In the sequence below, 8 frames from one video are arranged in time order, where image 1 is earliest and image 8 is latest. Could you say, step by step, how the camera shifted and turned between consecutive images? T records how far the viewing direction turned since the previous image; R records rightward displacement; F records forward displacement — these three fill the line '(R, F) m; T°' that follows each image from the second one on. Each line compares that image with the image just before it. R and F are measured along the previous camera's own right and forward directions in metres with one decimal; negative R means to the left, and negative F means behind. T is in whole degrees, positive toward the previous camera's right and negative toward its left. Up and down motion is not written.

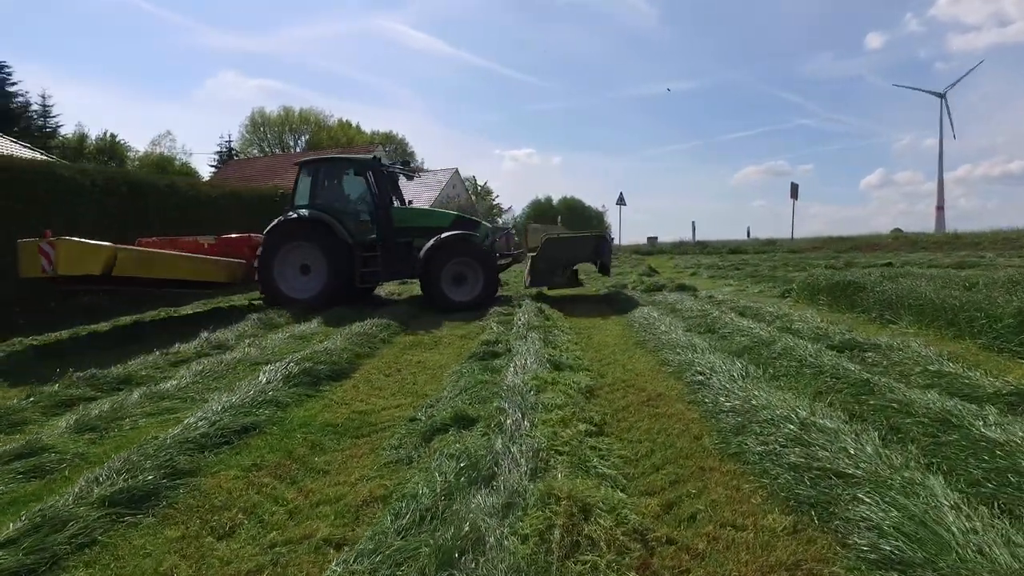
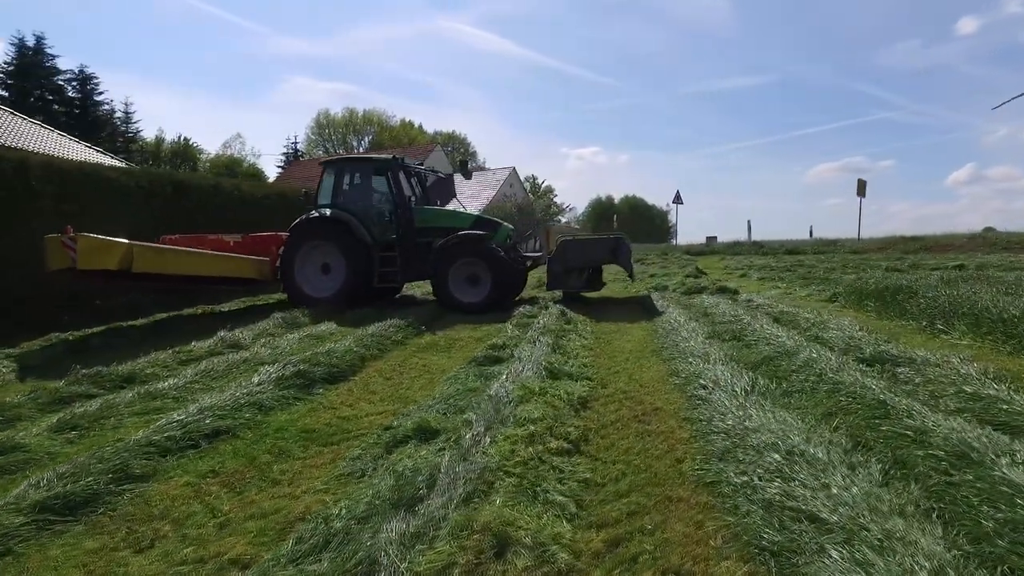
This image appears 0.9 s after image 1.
(+0.5, +0.3) m; -6°
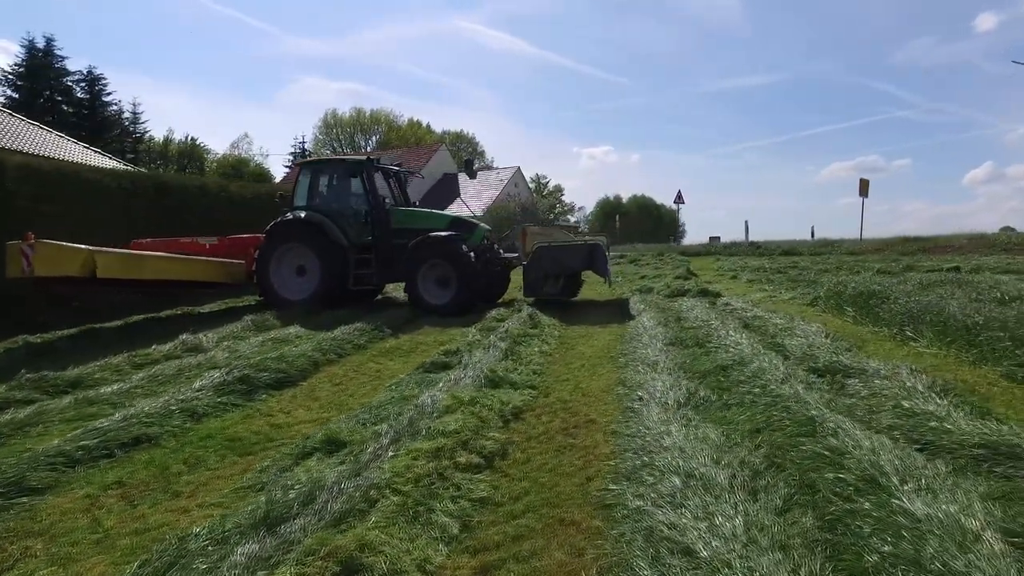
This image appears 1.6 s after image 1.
(+0.6, +0.1) m; -1°
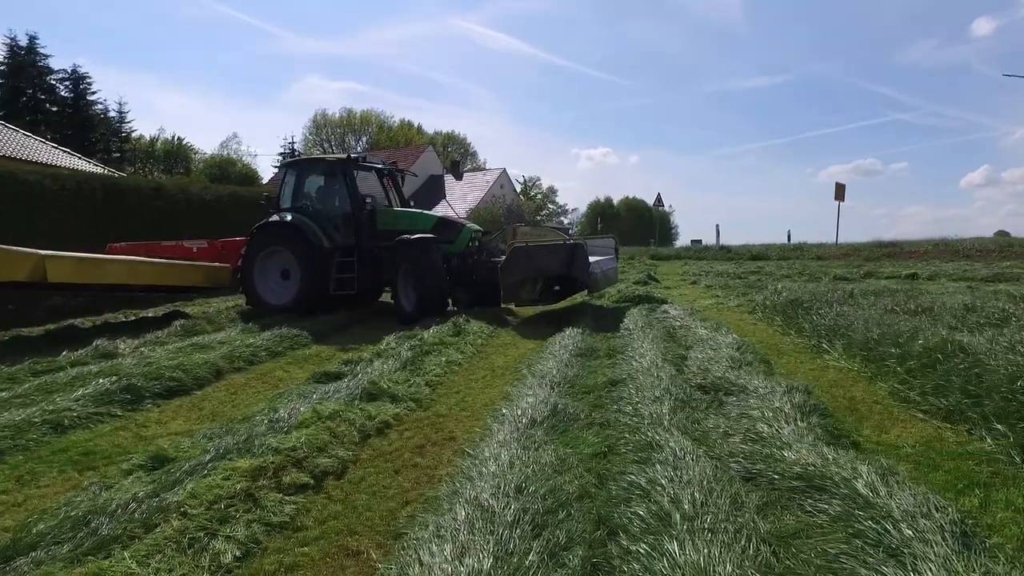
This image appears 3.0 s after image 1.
(+0.9, +0.1) m; 0°
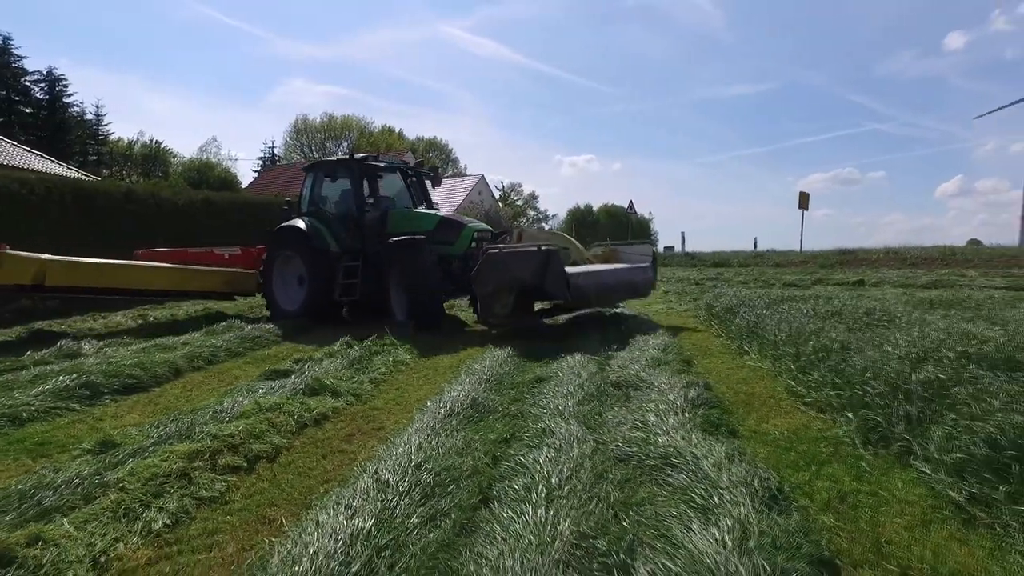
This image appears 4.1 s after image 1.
(+0.4, -0.4) m; +1°
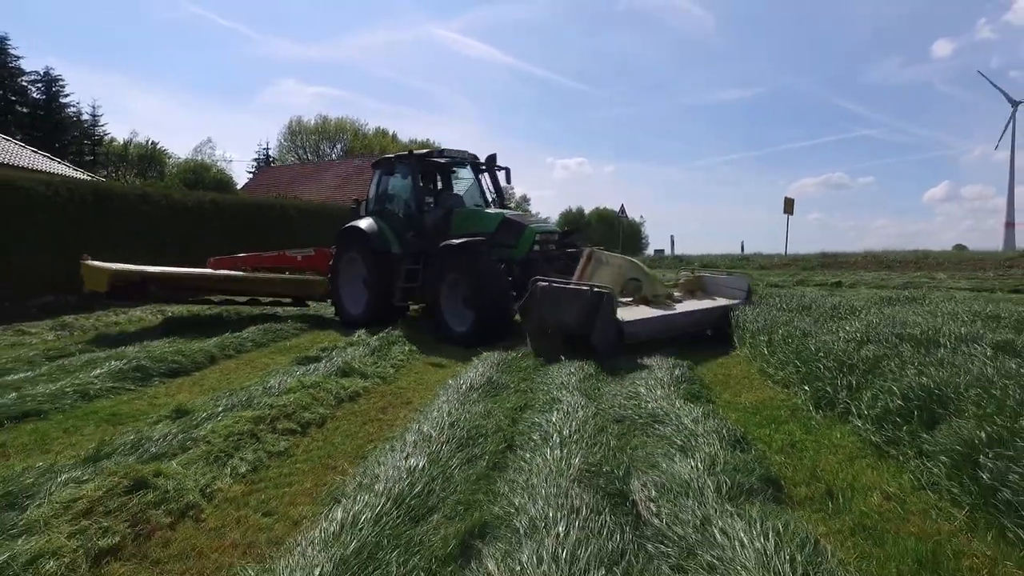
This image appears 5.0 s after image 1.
(-0.2, -0.7) m; +1°
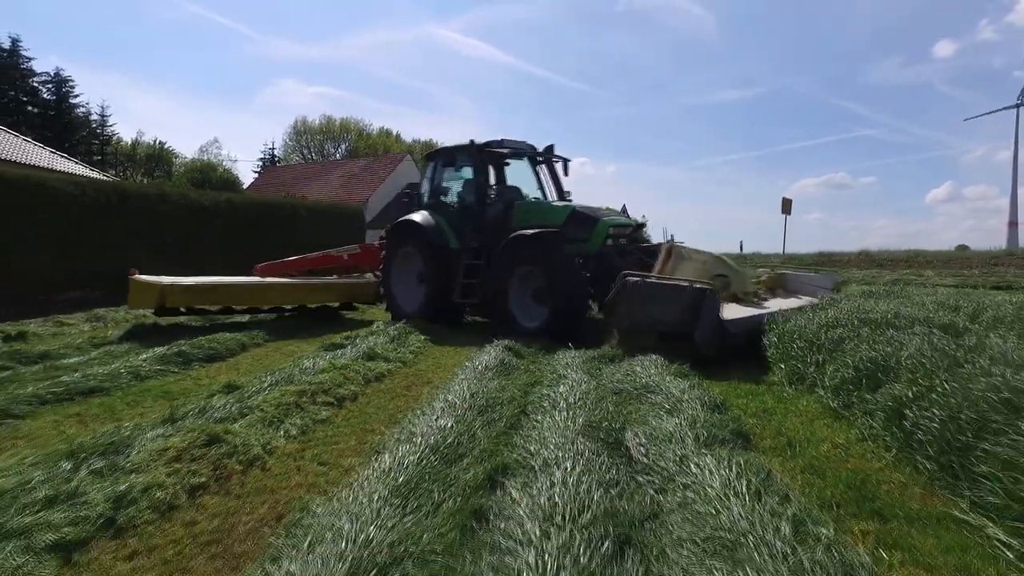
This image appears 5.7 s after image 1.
(-0.1, -0.6) m; 0°
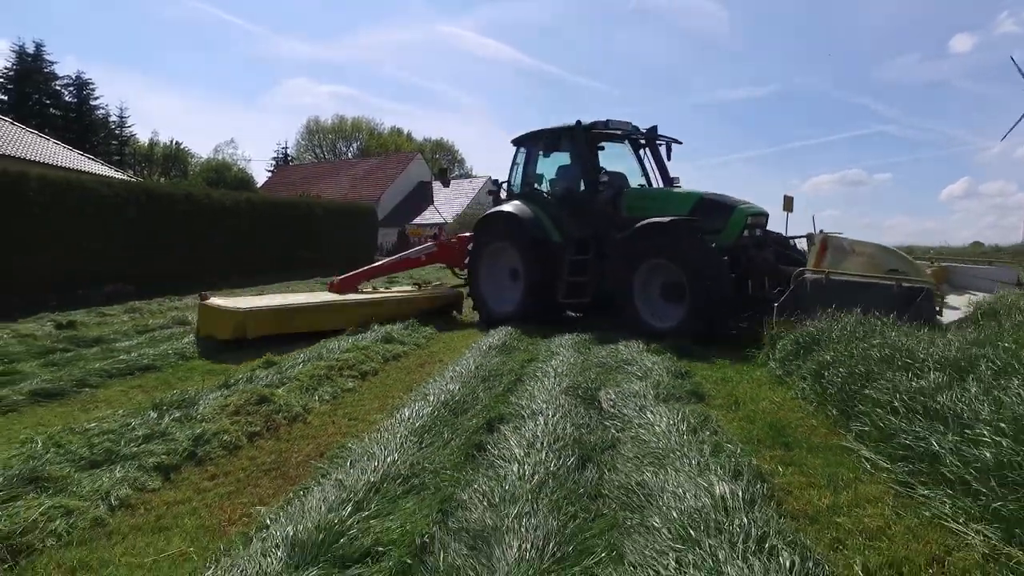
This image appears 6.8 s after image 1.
(+0.1, -0.8) m; -1°
